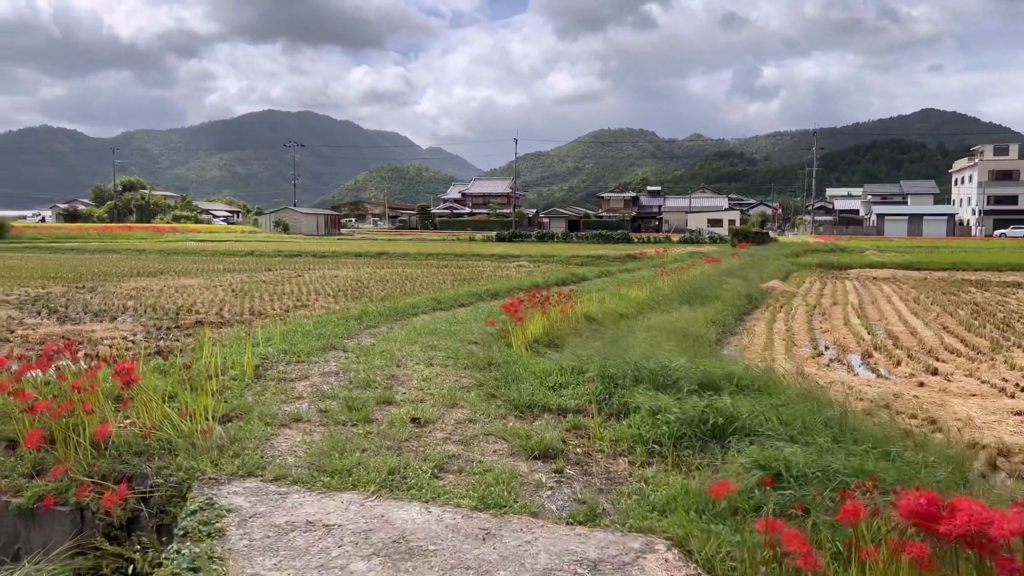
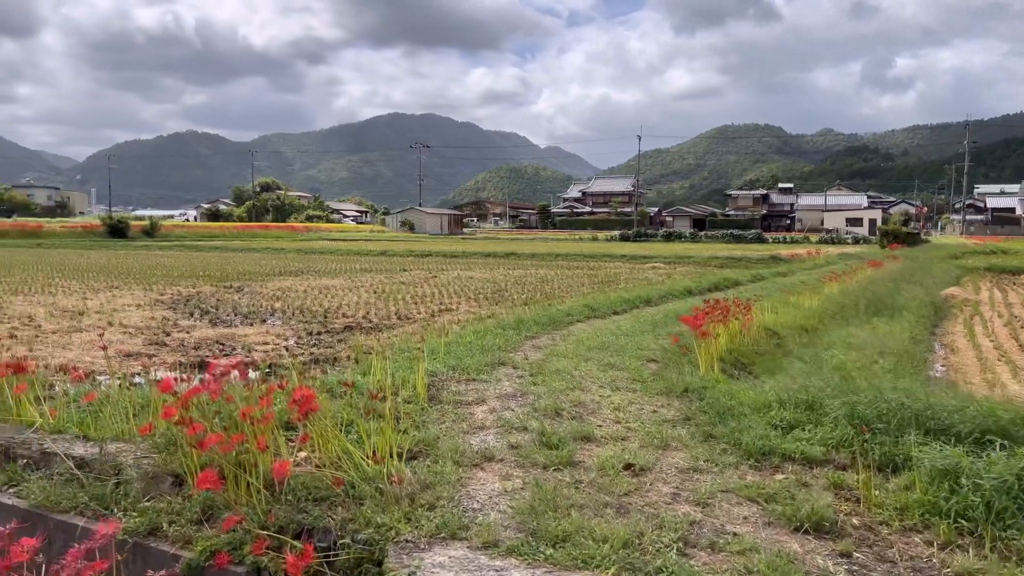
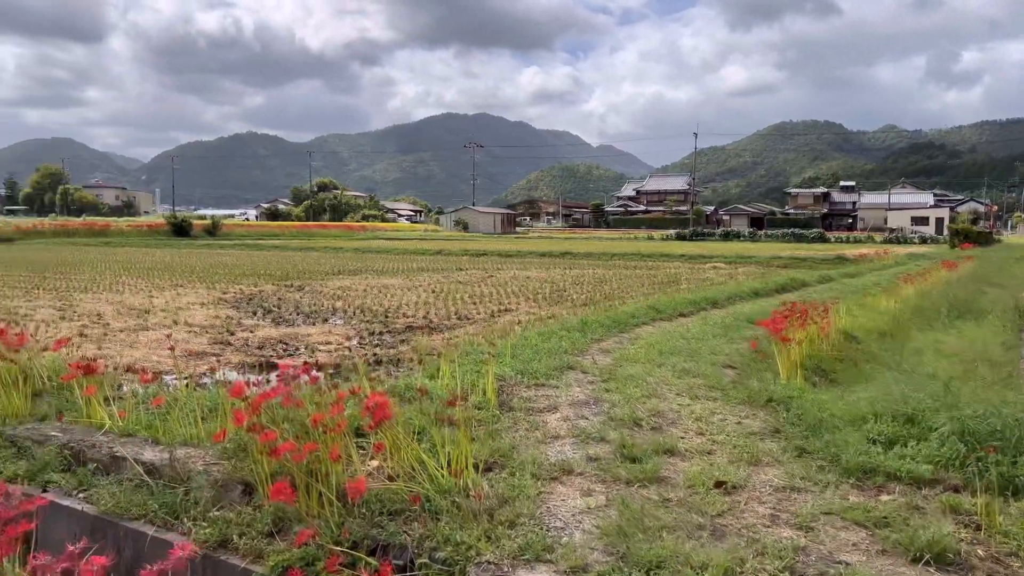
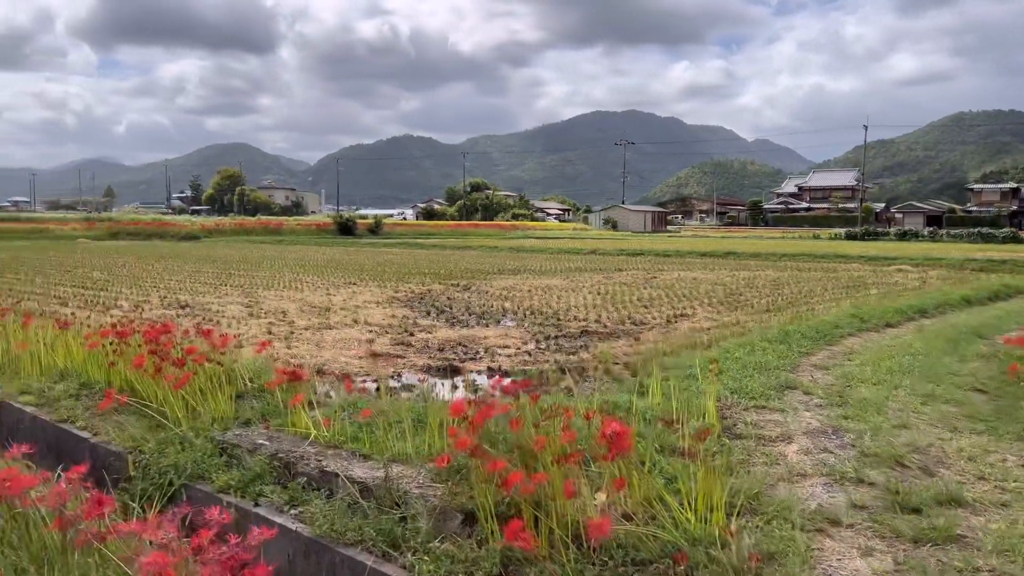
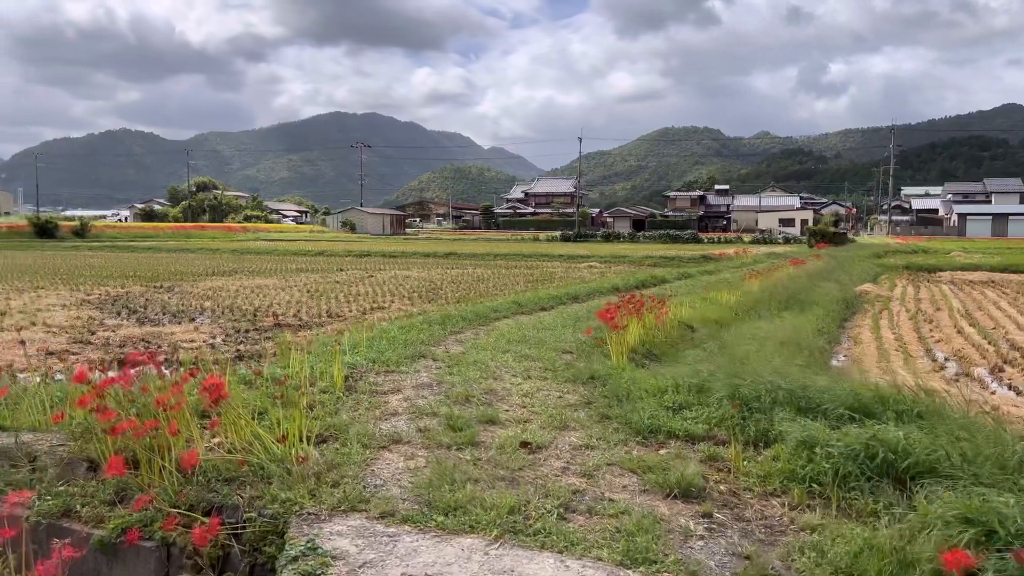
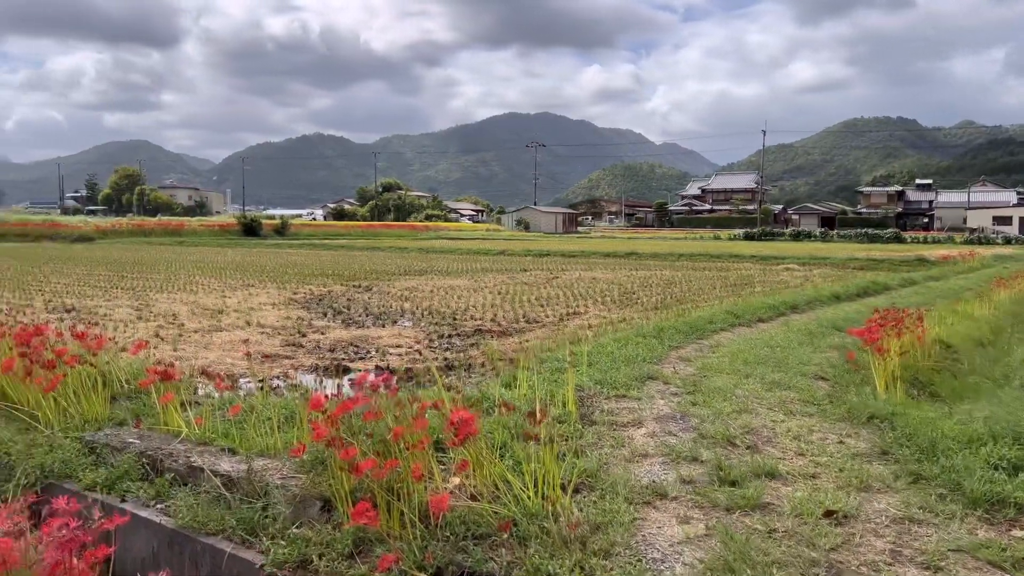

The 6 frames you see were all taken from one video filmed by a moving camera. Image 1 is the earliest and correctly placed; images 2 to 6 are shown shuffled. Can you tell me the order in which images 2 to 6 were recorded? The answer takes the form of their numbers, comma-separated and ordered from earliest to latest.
5, 2, 3, 6, 4
